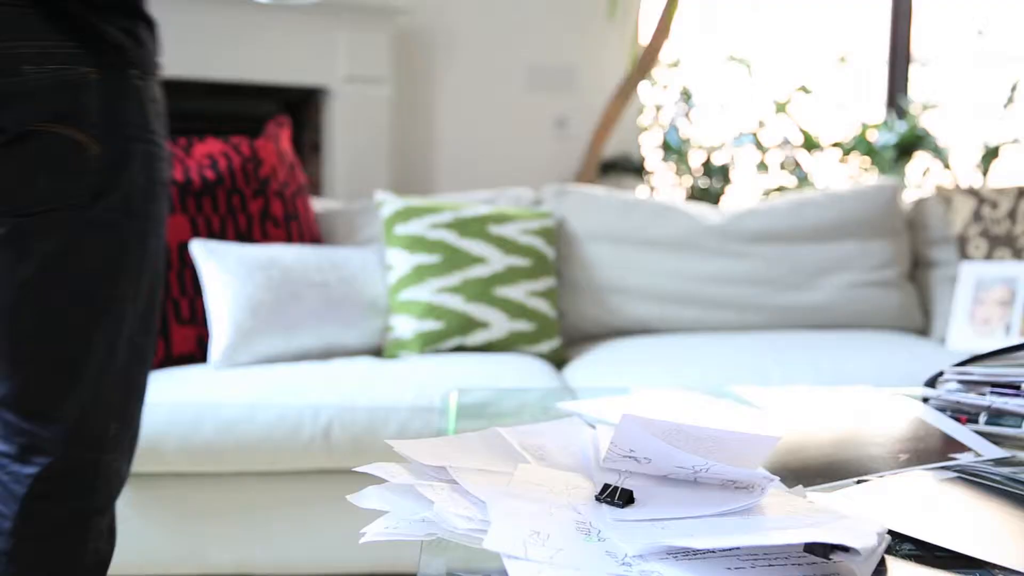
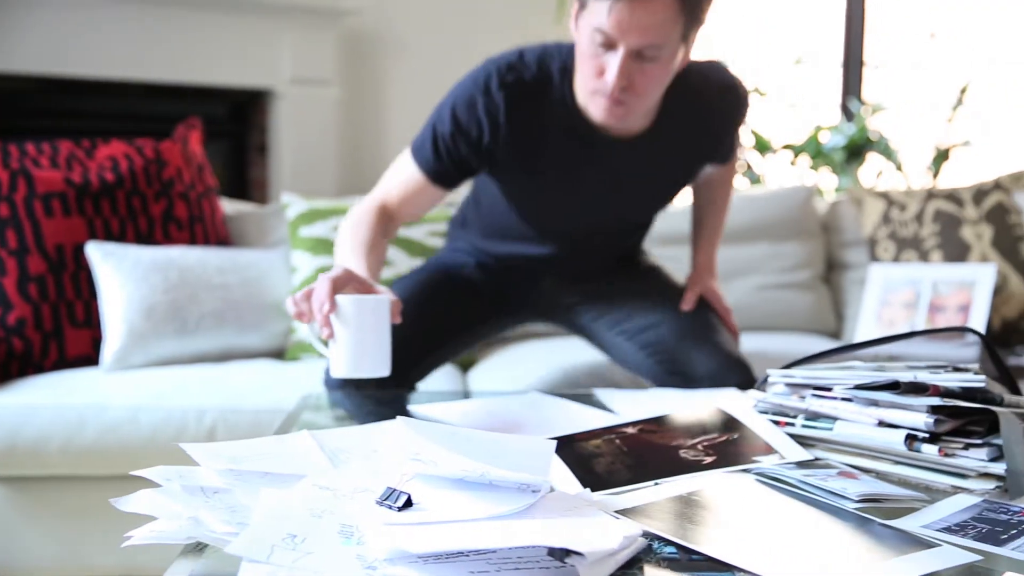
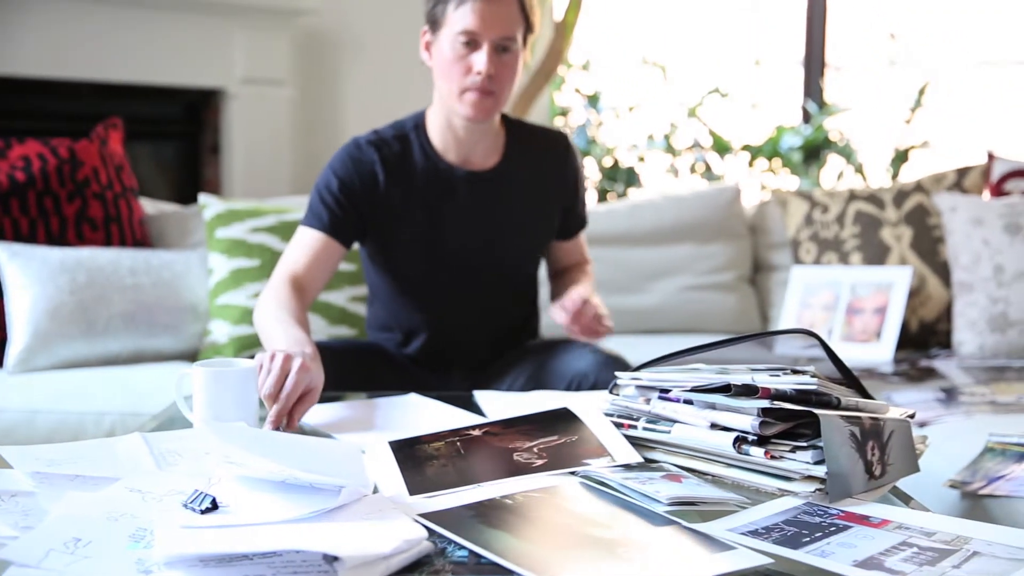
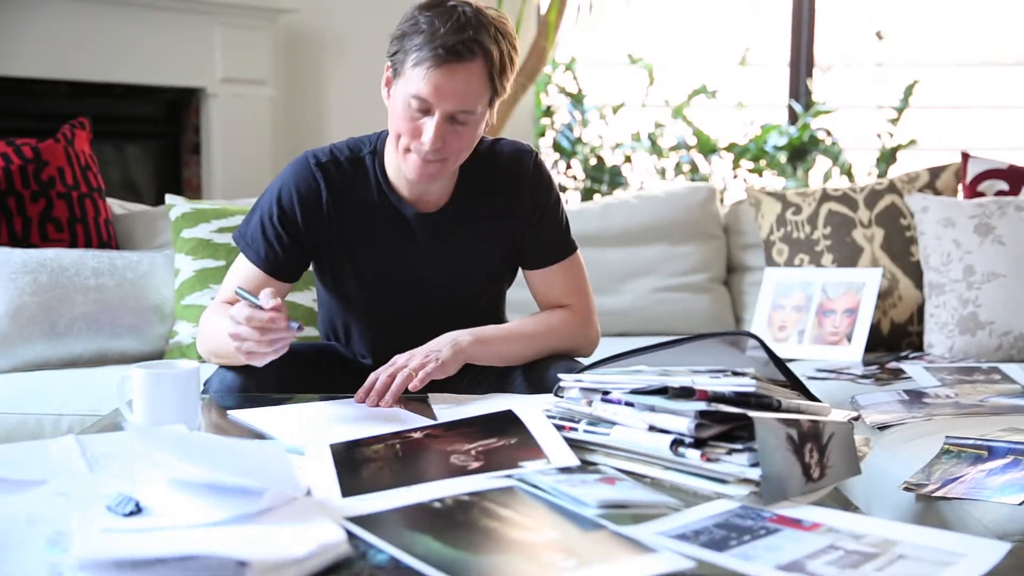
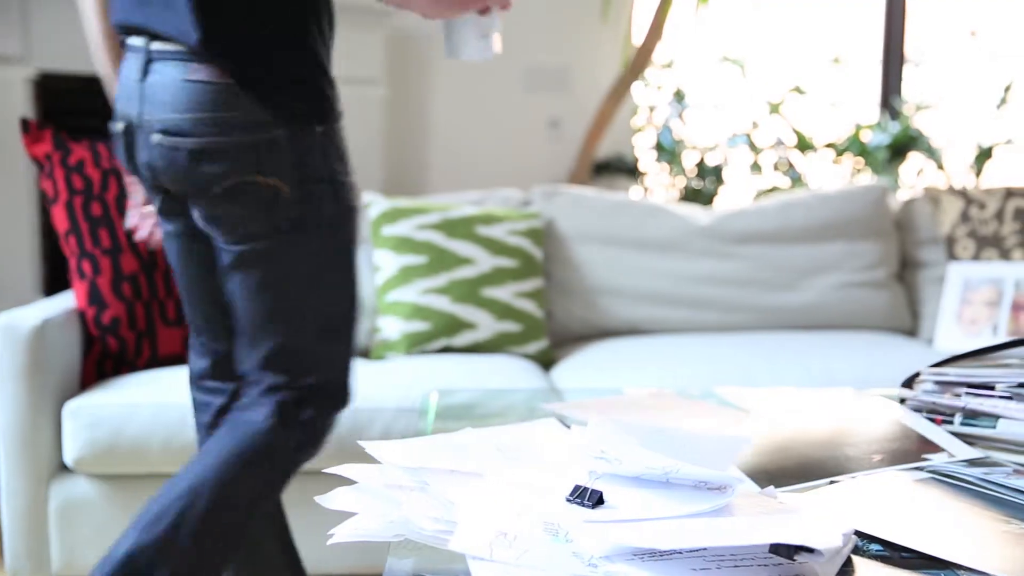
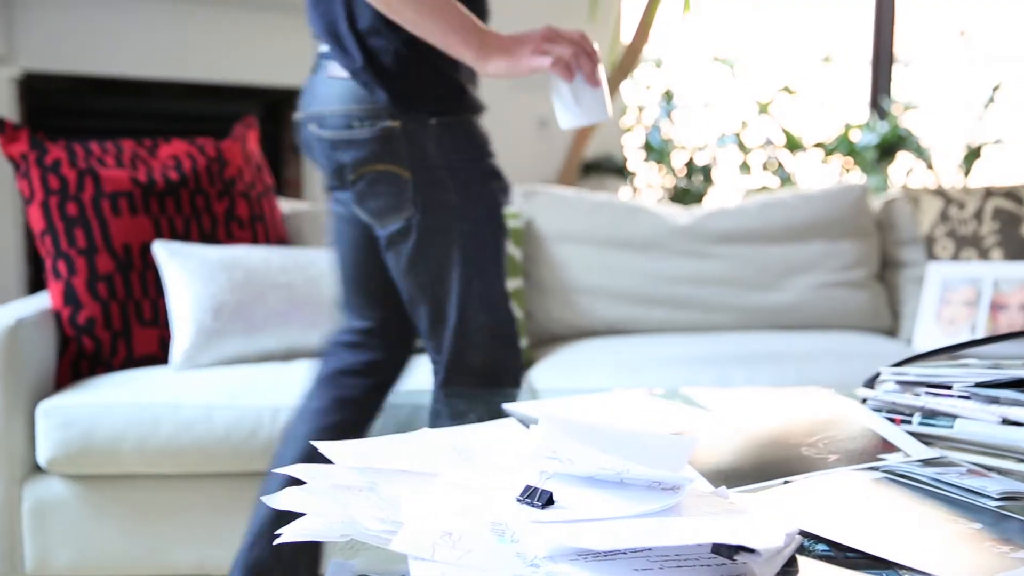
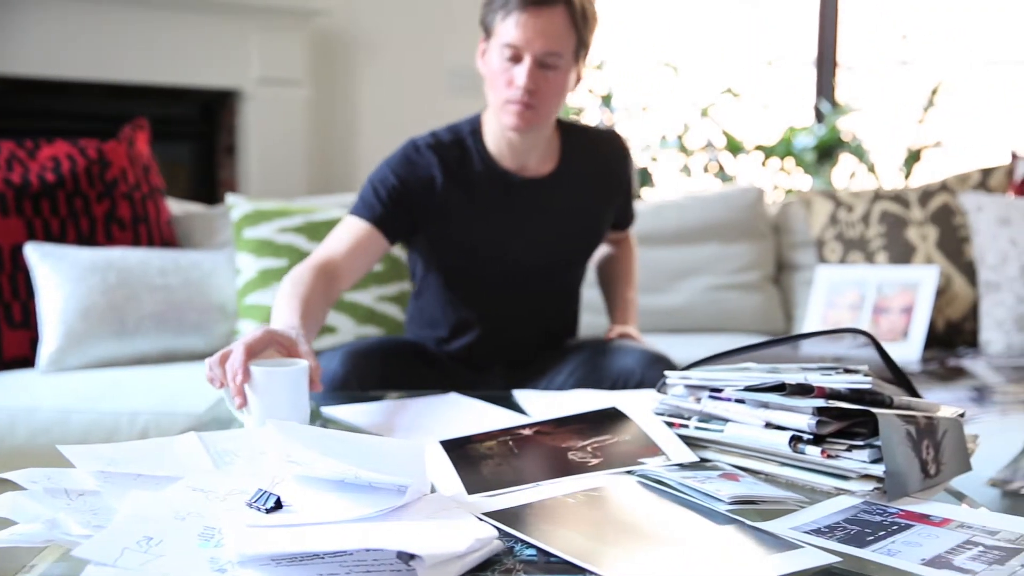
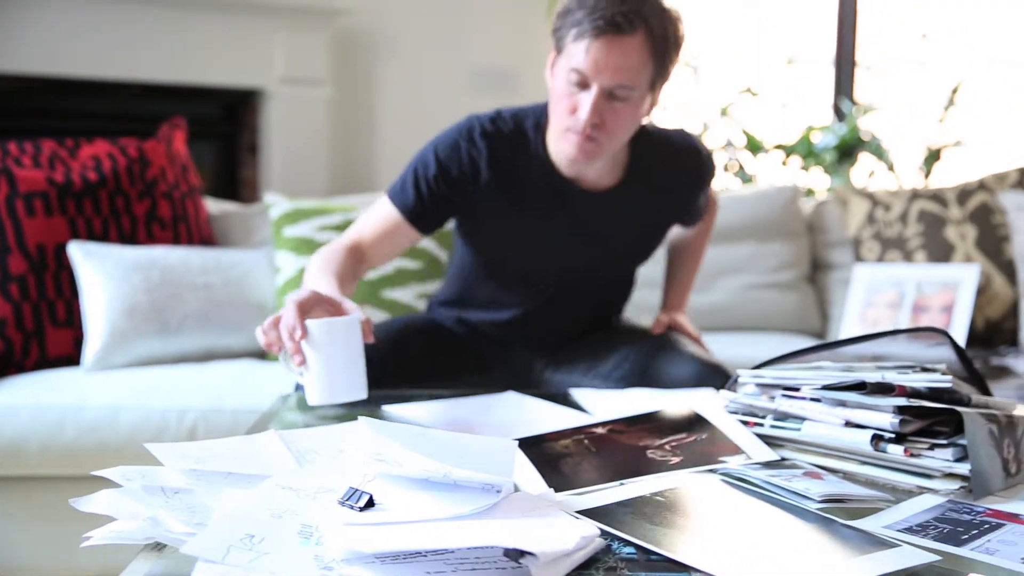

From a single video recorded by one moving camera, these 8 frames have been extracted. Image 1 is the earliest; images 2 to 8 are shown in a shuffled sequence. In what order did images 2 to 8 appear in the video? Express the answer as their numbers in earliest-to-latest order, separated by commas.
5, 6, 2, 8, 7, 3, 4
